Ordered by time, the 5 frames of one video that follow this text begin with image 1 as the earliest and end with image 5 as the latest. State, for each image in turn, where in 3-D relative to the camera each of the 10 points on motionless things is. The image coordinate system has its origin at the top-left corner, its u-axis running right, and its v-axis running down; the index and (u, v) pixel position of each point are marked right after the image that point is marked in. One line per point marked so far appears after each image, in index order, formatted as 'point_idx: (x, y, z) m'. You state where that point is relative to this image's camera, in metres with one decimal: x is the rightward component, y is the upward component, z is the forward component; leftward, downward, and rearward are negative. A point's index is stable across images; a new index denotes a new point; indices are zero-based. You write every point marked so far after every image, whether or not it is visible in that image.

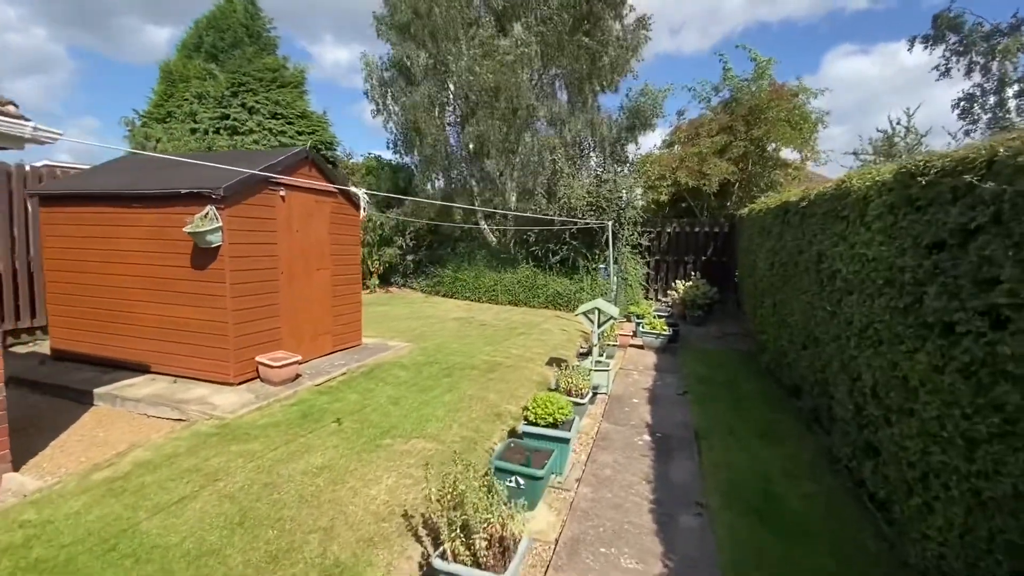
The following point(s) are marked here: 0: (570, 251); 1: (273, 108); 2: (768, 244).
0: (+1.3, +0.8, +10.7) m
1: (-7.0, +5.3, +14.3) m
2: (+3.3, +0.6, +6.3) m
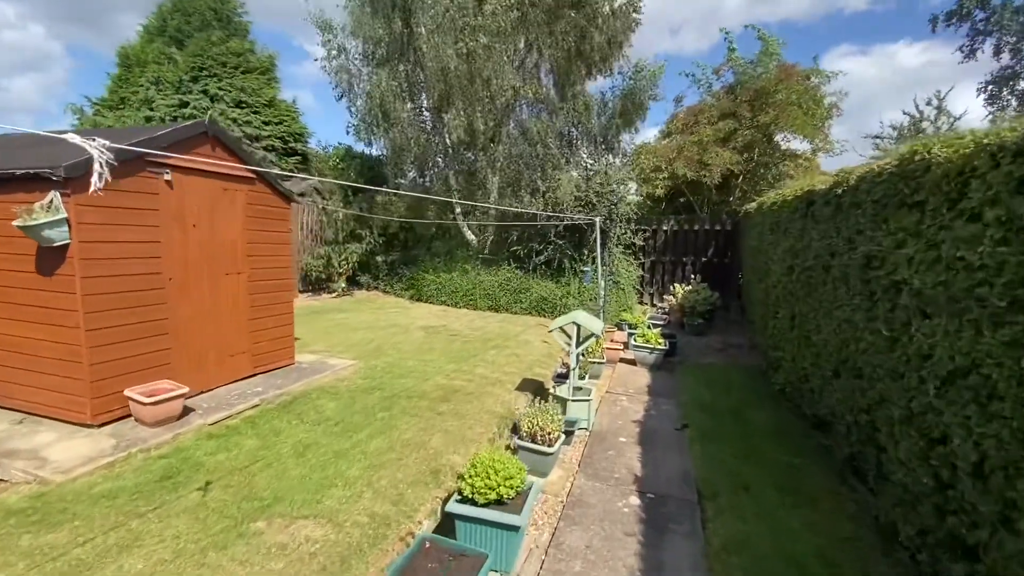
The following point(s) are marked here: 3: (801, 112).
0: (+0.9, +0.7, +9.6) m
1: (-7.5, +5.2, +13.1) m
2: (+2.9, +0.5, +5.1) m
3: (+5.5, +3.4, +9.2) m
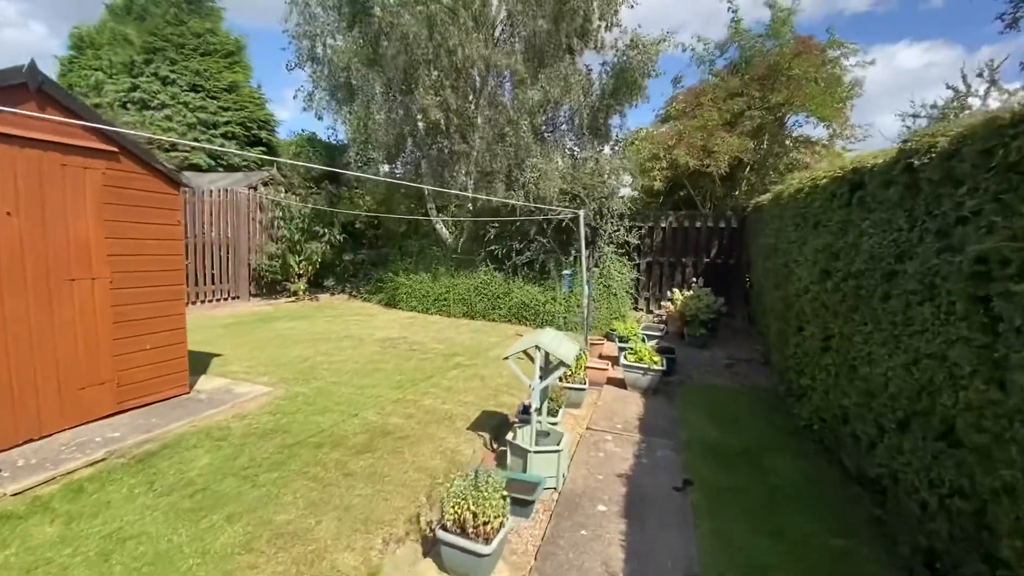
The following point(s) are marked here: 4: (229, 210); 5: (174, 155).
0: (+0.4, +0.7, +8.4) m
1: (-7.9, +5.2, +11.9) m
2: (+2.5, +0.4, +3.9) m
3: (+5.1, +3.3, +8.0) m
4: (-5.2, +1.4, +8.9) m
5: (-8.0, +3.1, +11.4) m
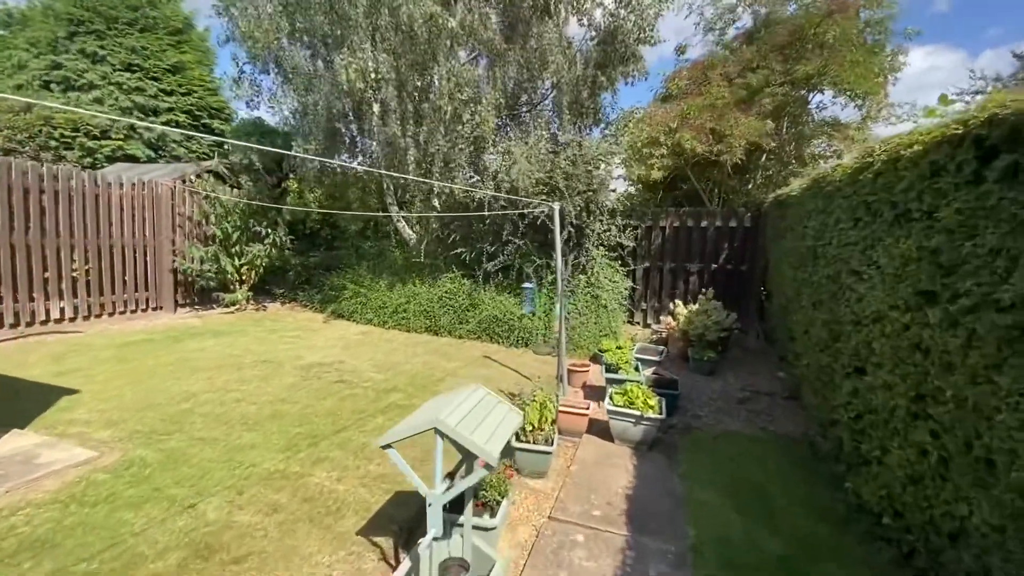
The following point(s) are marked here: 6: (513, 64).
0: (0.0, +0.5, +6.9) m
1: (-8.3, +5.0, +10.5) m
2: (+2.0, +0.2, +2.5) m
3: (+4.7, +3.1, +6.6) m
4: (-5.7, +1.3, +7.5) m
5: (-8.4, +3.0, +10.0) m
6: (0.0, +3.3, +7.2) m
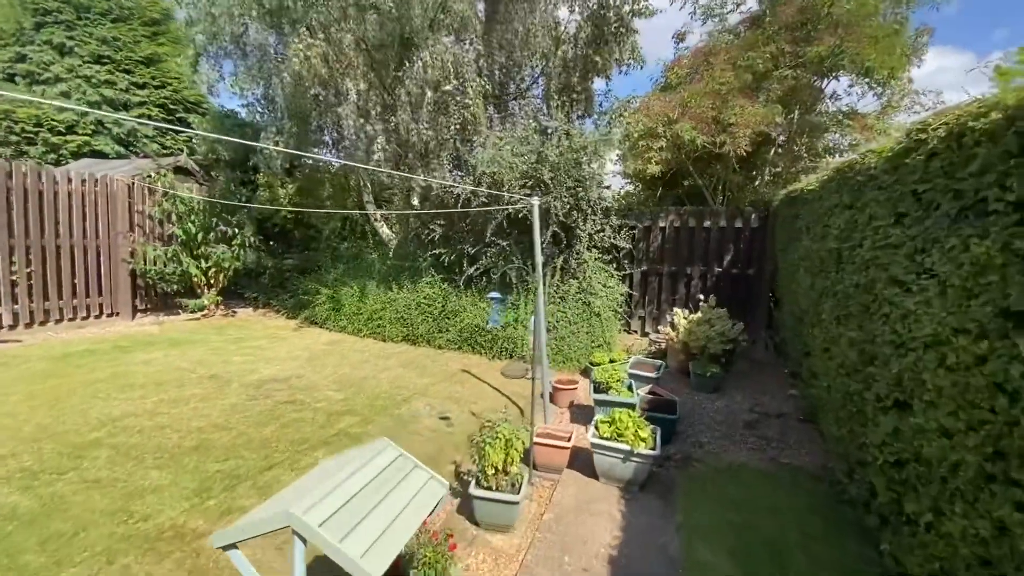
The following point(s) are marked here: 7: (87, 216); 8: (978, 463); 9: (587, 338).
0: (-0.2, +0.4, +6.3) m
1: (-8.5, +4.9, +10.0) m
2: (+1.7, +0.2, +1.8) m
3: (+4.4, +3.0, +5.9) m
4: (-5.9, +1.2, +6.9) m
5: (-8.6, +2.9, +9.4) m
6: (-0.2, +3.3, +6.6) m
7: (-6.0, +1.0, +6.8) m
8: (+1.8, -0.7, +1.9) m
9: (+0.9, -0.6, +6.0) m
